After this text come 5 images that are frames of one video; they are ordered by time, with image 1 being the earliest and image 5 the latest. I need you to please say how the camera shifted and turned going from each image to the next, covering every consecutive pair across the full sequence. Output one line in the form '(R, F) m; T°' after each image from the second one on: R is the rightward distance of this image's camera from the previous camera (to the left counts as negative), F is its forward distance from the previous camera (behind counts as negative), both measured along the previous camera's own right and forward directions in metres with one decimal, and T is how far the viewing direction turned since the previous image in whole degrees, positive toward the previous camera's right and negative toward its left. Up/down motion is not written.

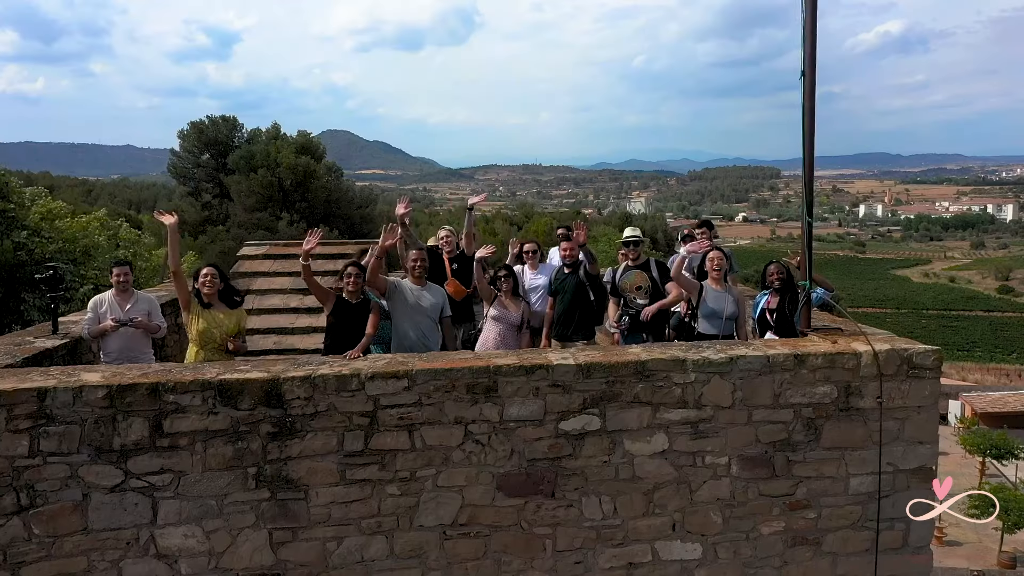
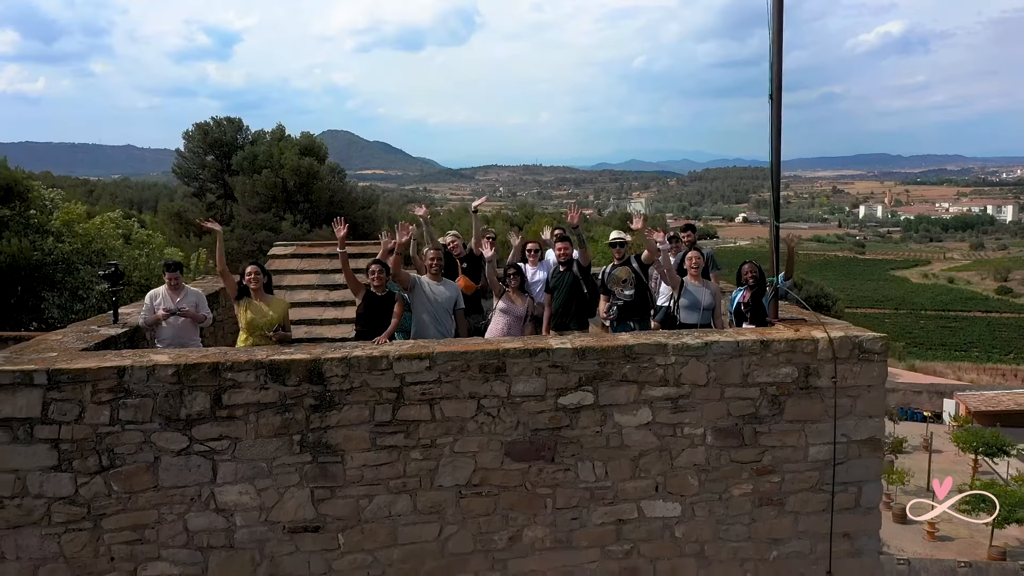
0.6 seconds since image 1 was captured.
(0.0, -0.3) m; 0°
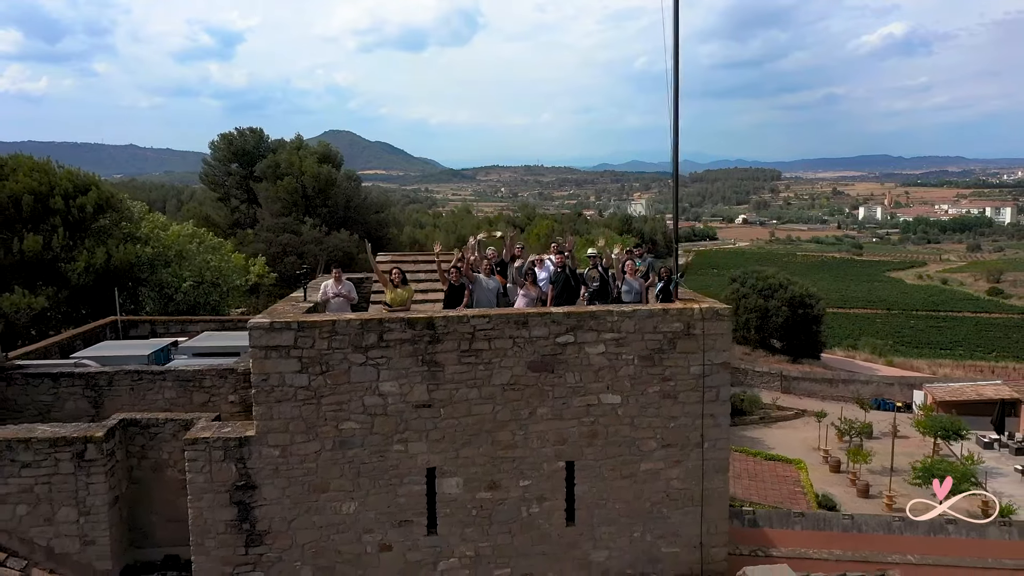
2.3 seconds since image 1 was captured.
(-0.1, -2.0) m; 0°
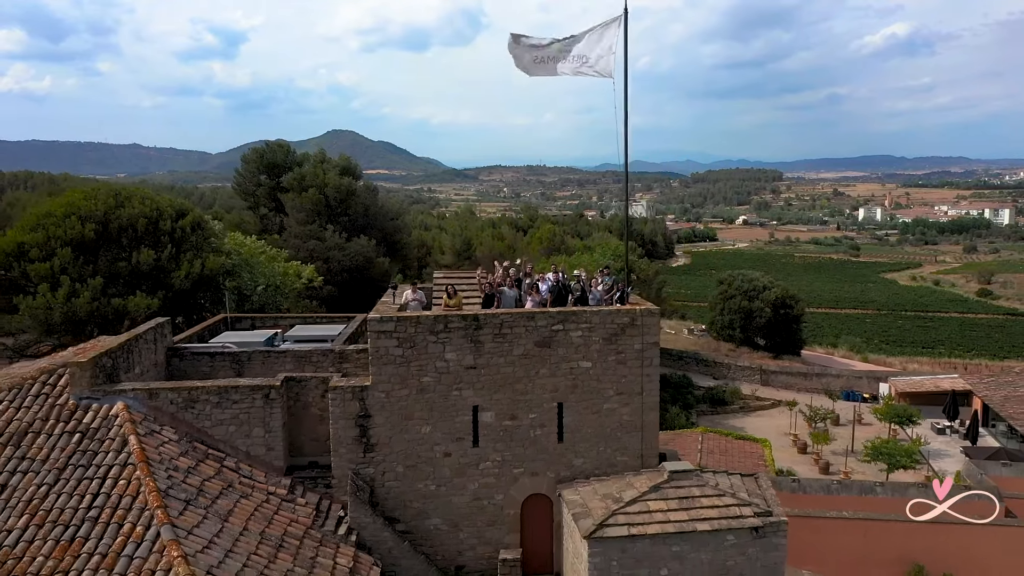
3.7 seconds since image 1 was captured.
(-0.1, -2.6) m; 0°
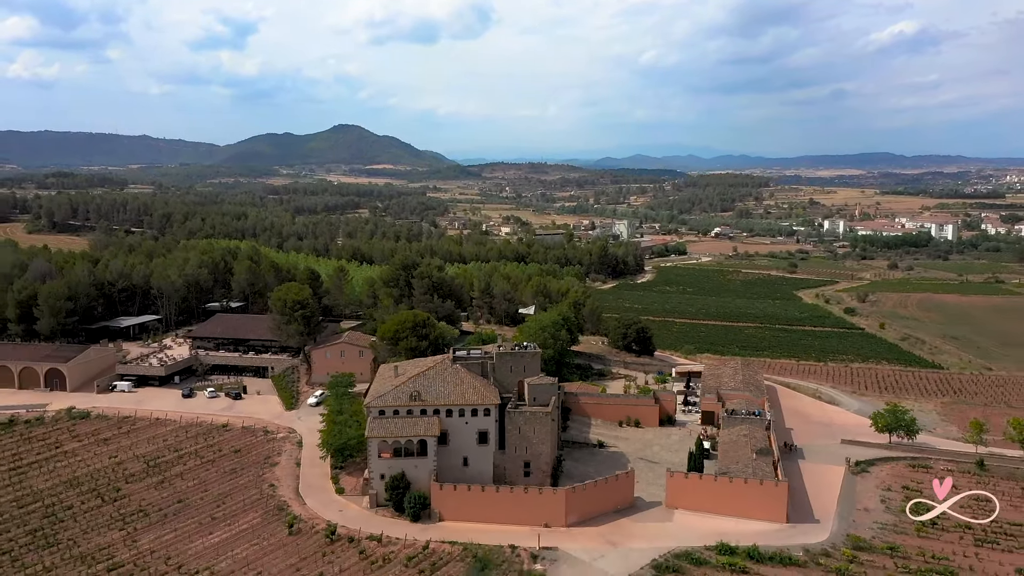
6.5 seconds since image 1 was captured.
(-0.3, -36.2) m; 0°
